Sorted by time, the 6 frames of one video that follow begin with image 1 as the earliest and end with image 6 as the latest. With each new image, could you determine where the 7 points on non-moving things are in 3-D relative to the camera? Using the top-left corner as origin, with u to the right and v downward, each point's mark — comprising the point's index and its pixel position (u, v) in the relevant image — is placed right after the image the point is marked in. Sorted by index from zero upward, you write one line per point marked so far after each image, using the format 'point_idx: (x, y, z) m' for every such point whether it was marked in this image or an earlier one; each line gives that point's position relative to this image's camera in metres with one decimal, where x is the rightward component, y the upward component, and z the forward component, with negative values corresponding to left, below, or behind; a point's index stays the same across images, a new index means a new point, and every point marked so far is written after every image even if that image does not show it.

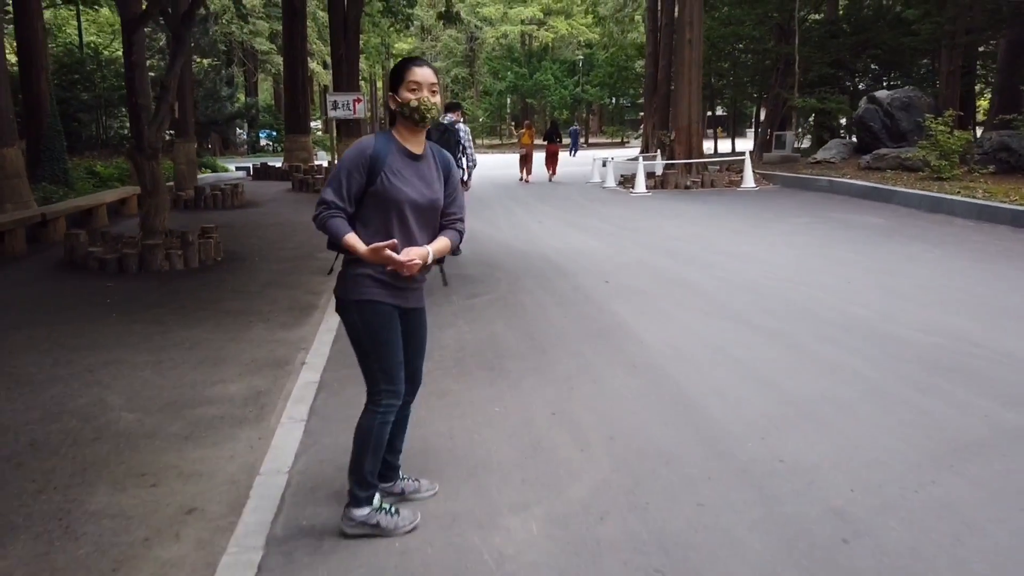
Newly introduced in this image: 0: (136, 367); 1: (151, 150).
0: (-2.9, -0.6, +5.9) m
1: (-4.8, +1.8, +9.9) m
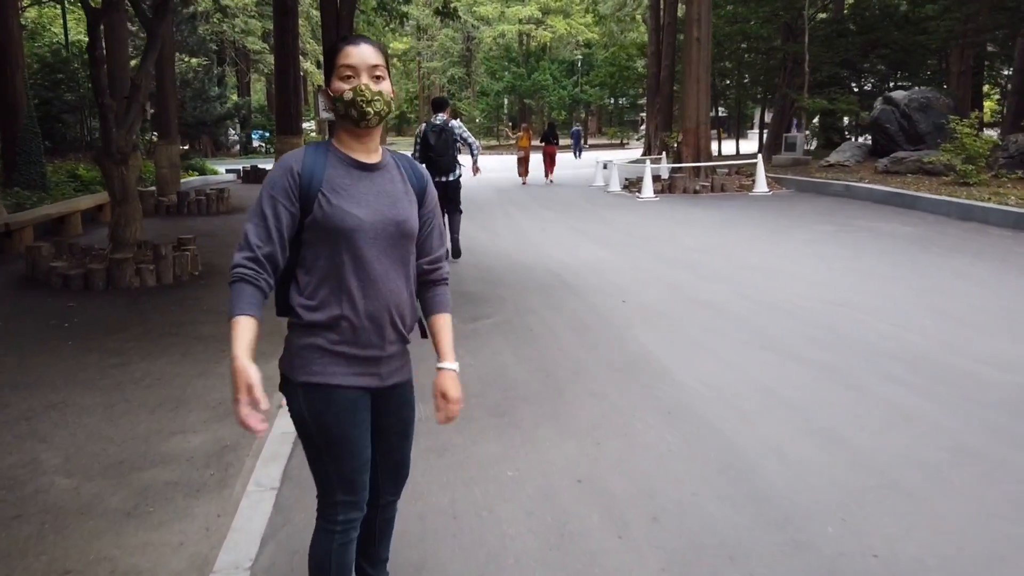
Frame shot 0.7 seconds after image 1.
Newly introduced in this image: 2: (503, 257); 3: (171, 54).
0: (-2.8, -0.8, +5.0) m
1: (-4.7, +1.6, +9.0) m
2: (-0.1, +0.4, +10.7) m
3: (-7.7, +5.3, +17.0) m
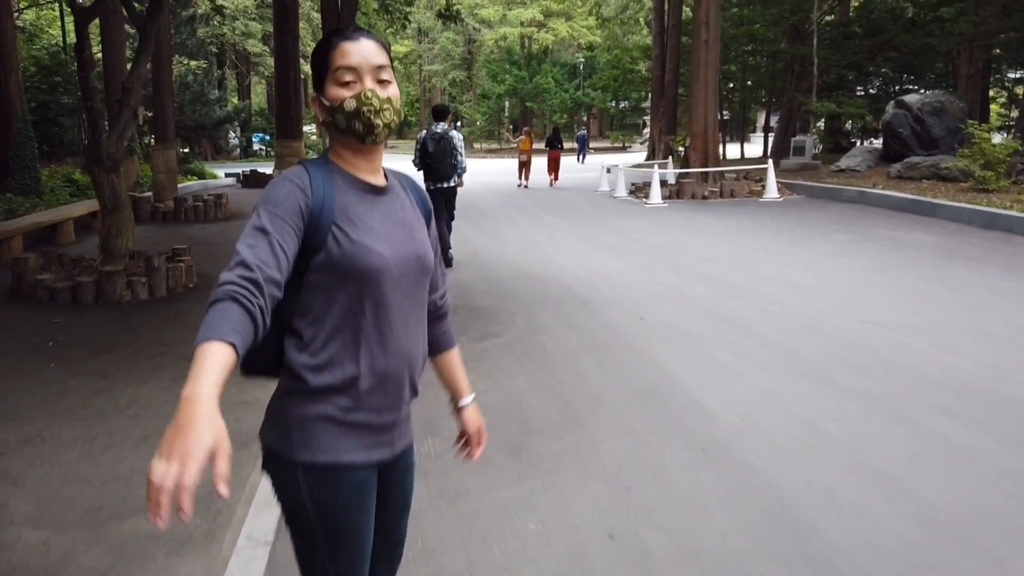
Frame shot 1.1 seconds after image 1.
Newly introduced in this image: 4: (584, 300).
0: (-2.7, -1.0, +4.6) m
1: (-4.6, +1.4, +8.6) m
2: (0.0, +0.3, +10.3) m
3: (-7.6, +5.1, +16.6) m
4: (+0.8, -0.1, +8.1) m
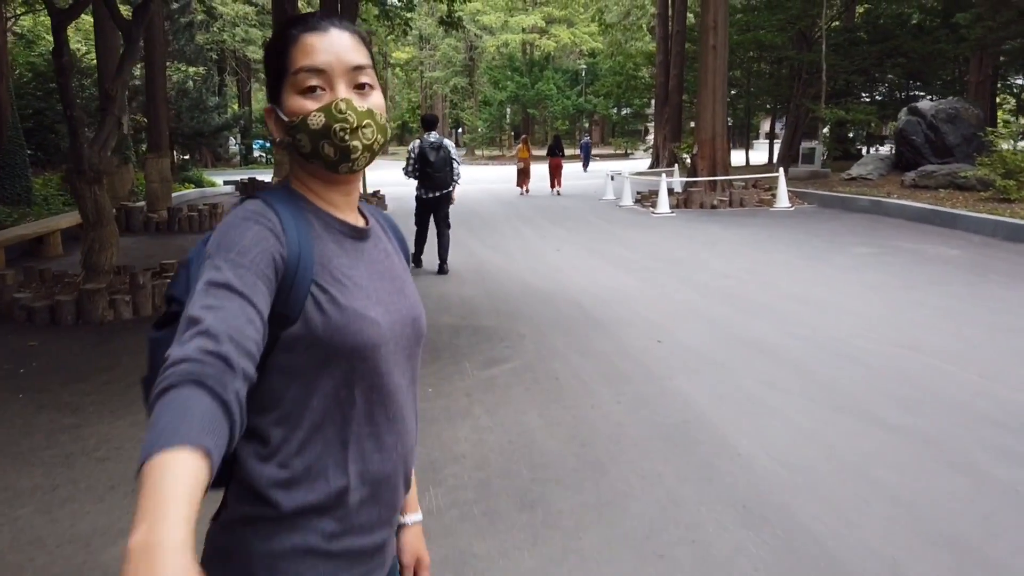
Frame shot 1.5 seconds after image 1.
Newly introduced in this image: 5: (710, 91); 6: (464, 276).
0: (-2.7, -1.1, +4.0) m
1: (-4.5, +1.2, +8.1) m
2: (+0.1, +0.1, +9.8) m
3: (-7.5, +4.8, +16.1) m
4: (+0.8, -0.3, +7.6) m
5: (+5.1, +5.1, +19.6) m
6: (-0.7, +0.2, +10.5) m
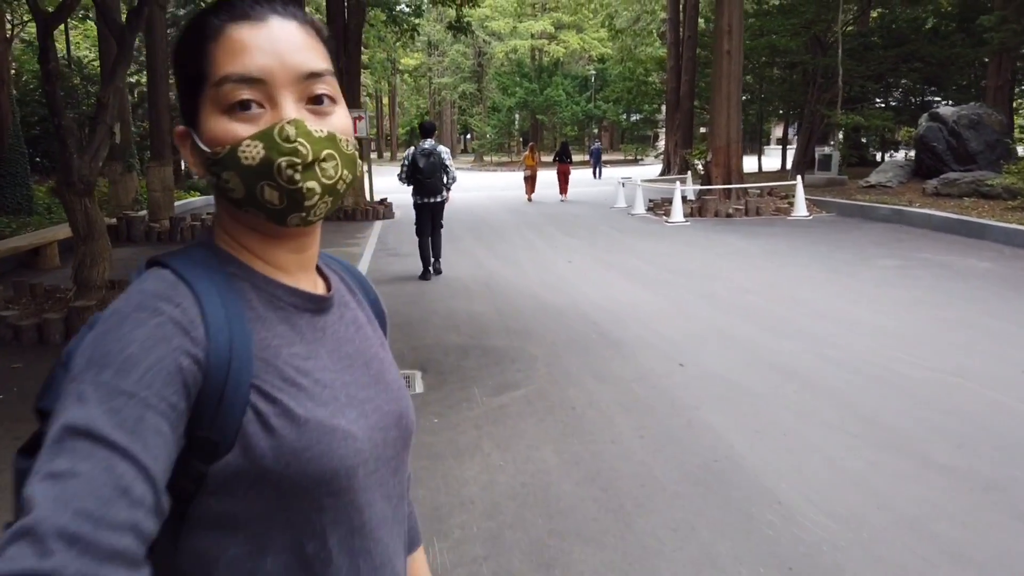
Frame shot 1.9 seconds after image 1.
0: (-2.6, -1.3, +3.6) m
1: (-4.4, +1.1, +7.7) m
2: (+0.2, -0.1, +9.3) m
3: (-7.3, +4.6, +15.8) m
4: (+1.0, -0.5, +7.1) m
5: (+5.4, +4.9, +19.1) m
6: (-0.5, 0.0, +10.0) m
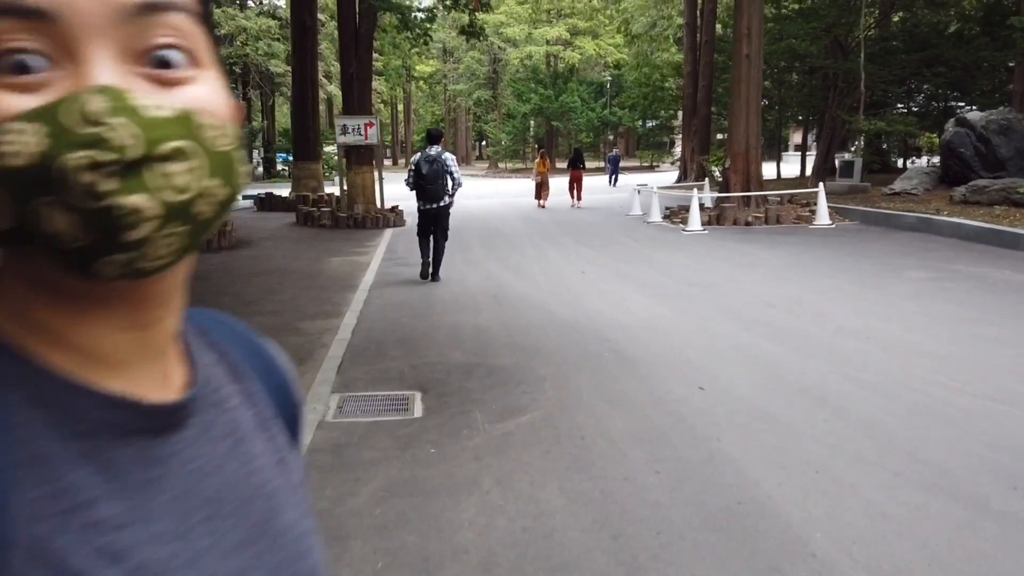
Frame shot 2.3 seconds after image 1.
0: (-2.6, -1.4, +3.2) m
1: (-4.3, +0.9, +7.4) m
2: (+0.3, -0.3, +8.9) m
3: (-7.0, +4.4, +15.5) m
4: (+1.0, -0.6, +6.7) m
5: (+5.7, +4.6, +18.6) m
6: (-0.4, -0.2, +9.6) m
